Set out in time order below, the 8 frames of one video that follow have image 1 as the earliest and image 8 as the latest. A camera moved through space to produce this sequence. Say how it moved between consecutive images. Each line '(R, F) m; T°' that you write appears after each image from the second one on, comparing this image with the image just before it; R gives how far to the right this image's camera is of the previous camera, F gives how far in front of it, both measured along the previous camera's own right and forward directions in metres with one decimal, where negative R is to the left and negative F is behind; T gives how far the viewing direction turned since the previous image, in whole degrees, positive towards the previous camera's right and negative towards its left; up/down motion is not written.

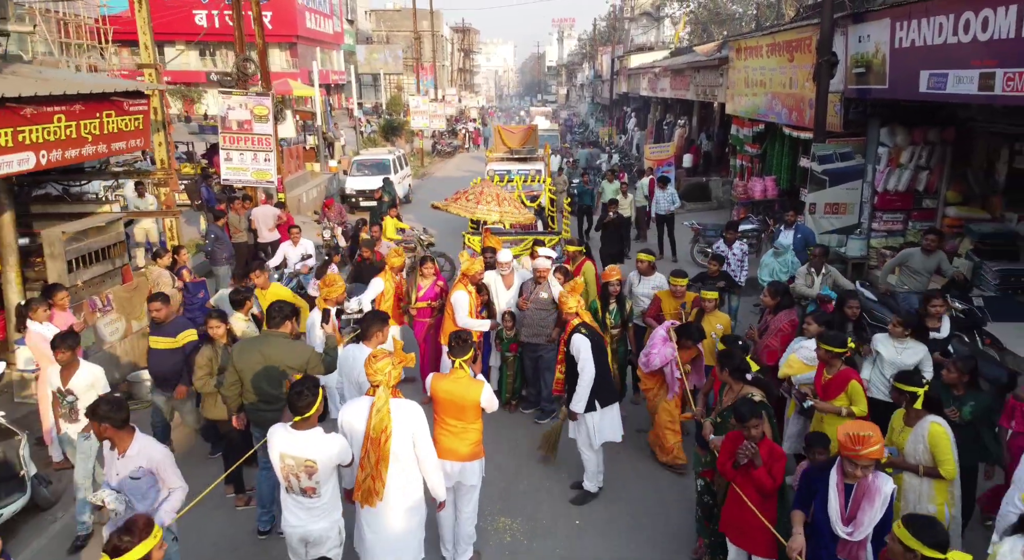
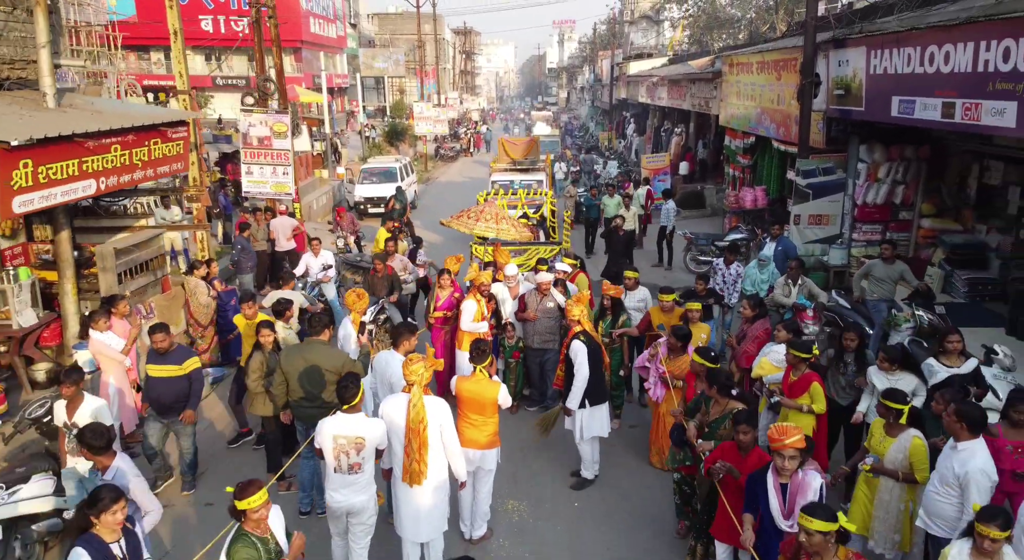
(0.0, -0.8) m; 0°
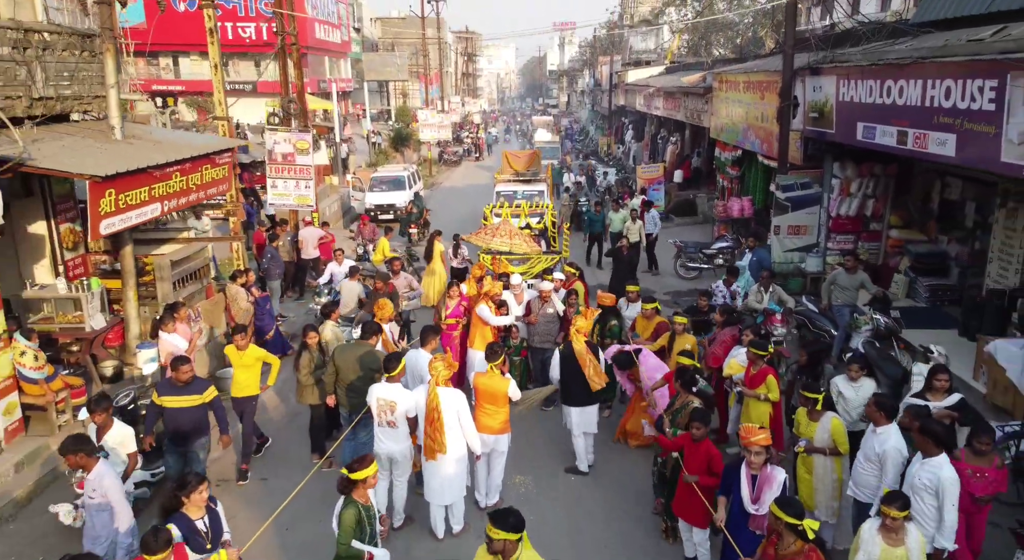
(-0.1, -1.1) m; 0°
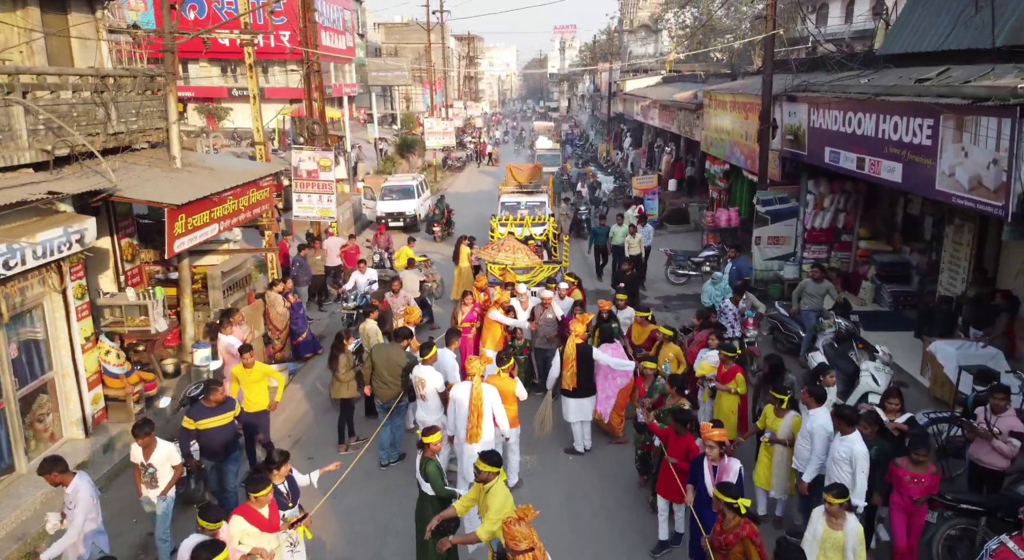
(-0.1, -1.3) m; 0°
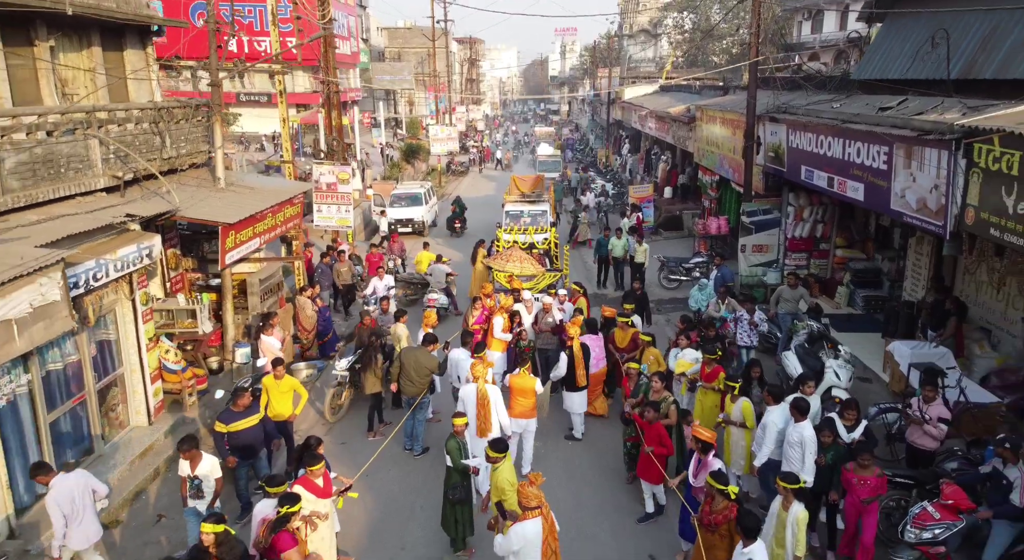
(-0.1, -1.2) m; 0°
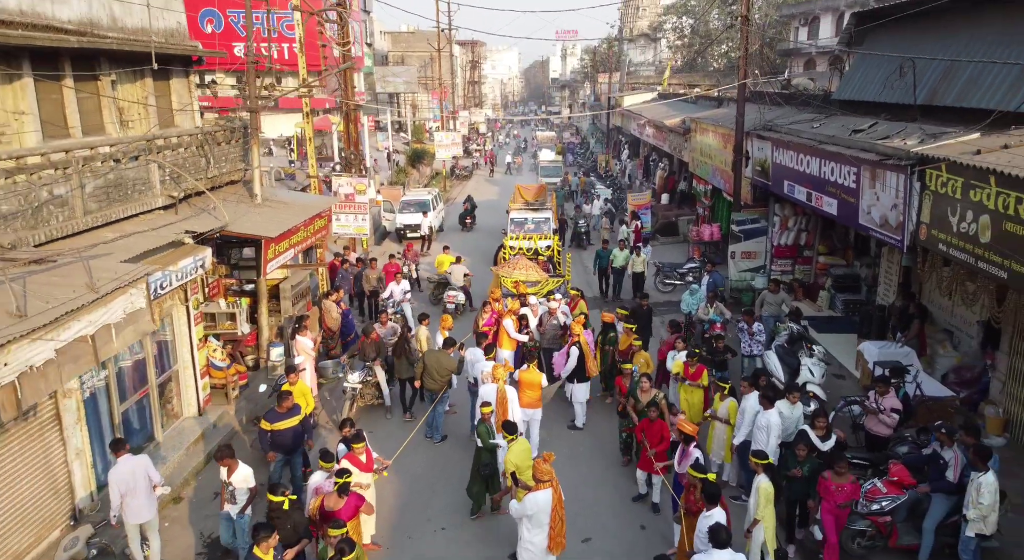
(-0.1, -1.2) m; 0°
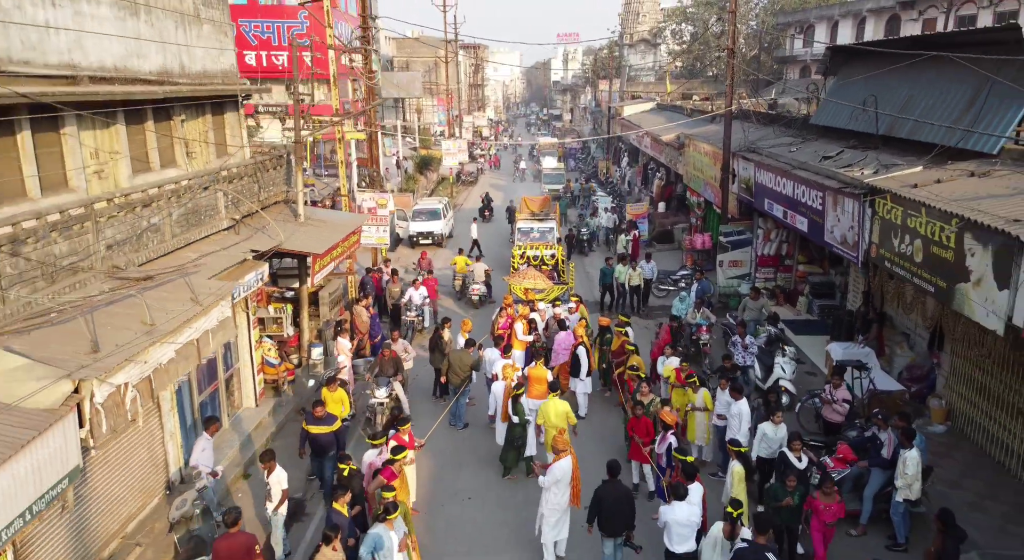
(-0.2, -1.7) m; 0°
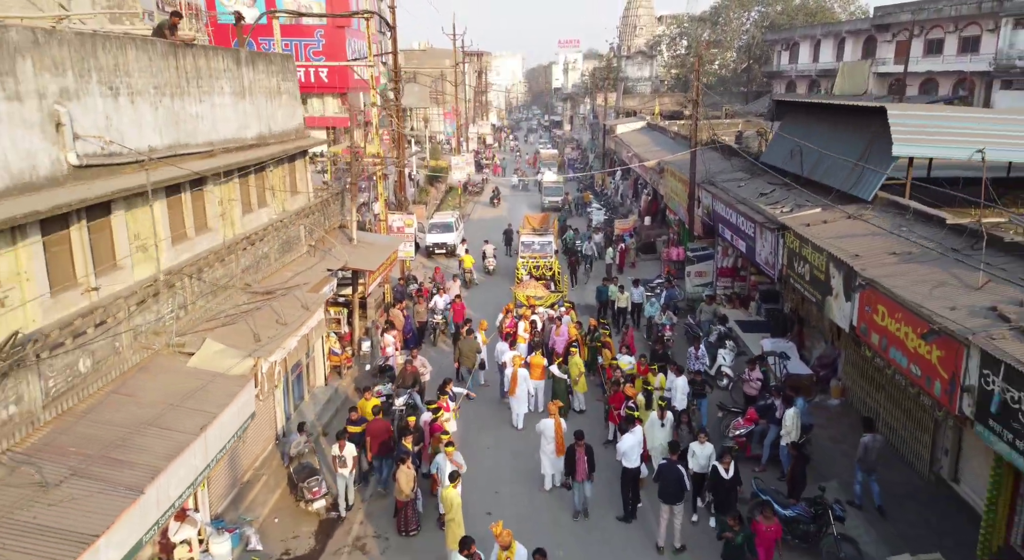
(-0.1, -4.1) m; 0°
